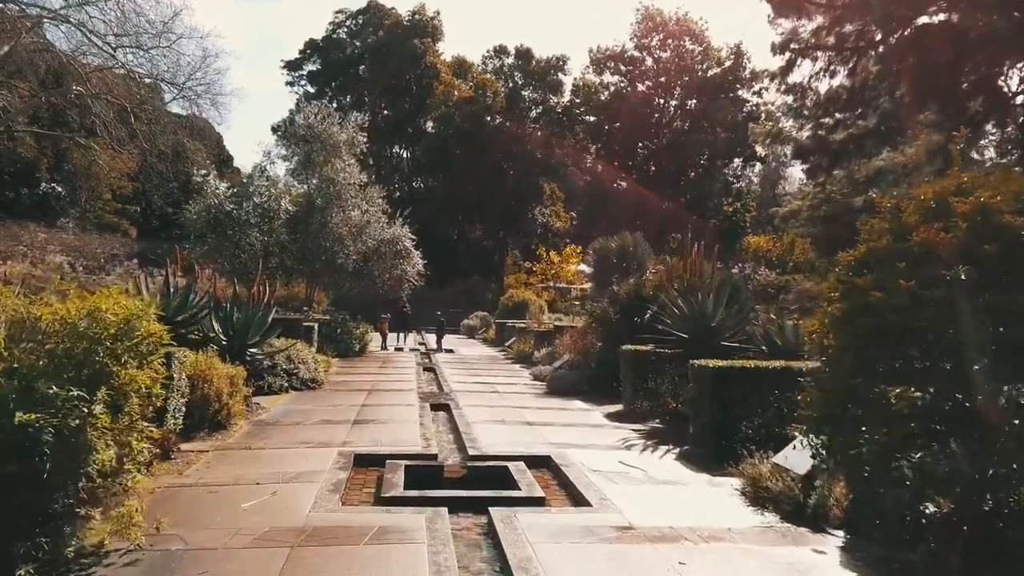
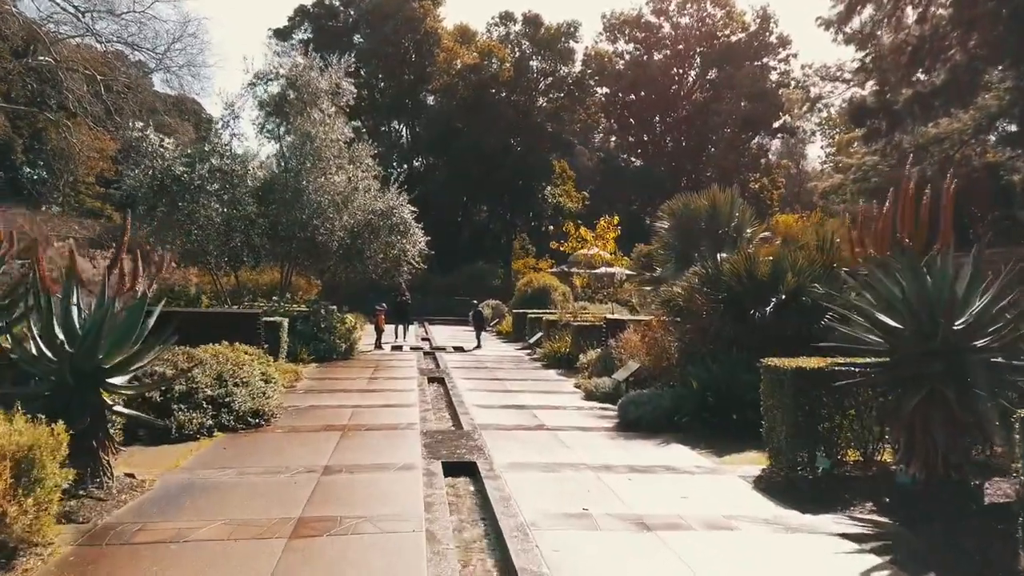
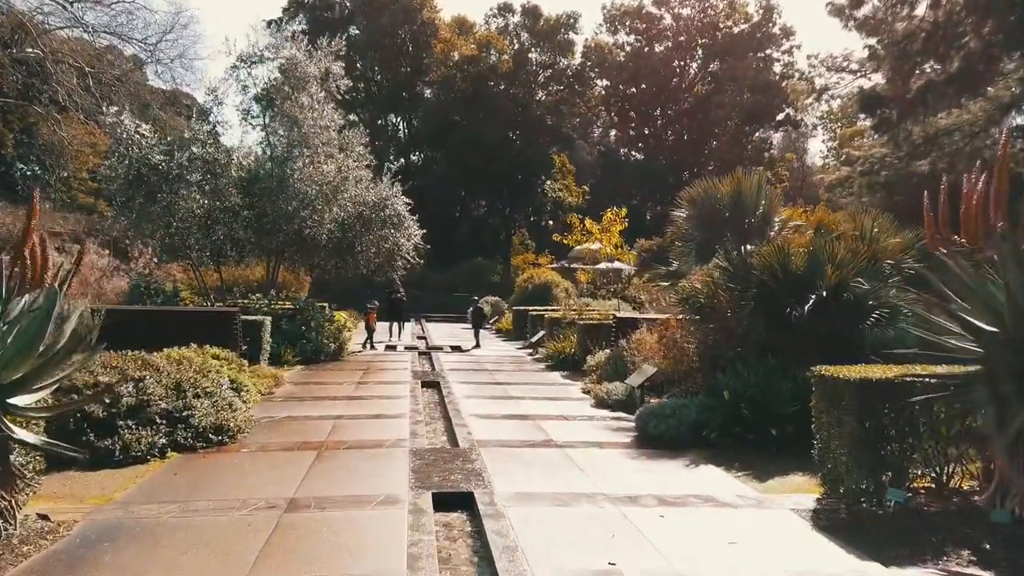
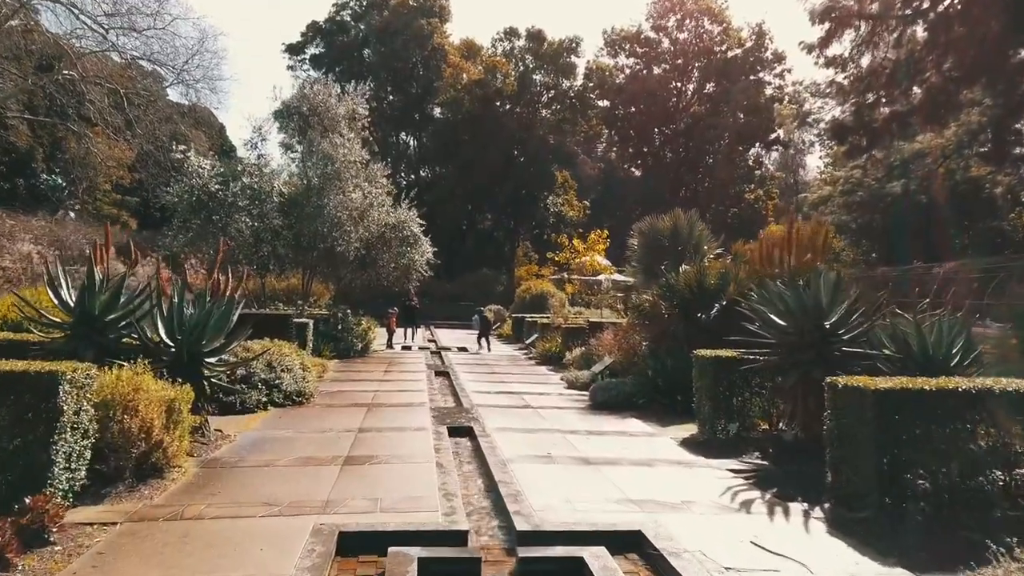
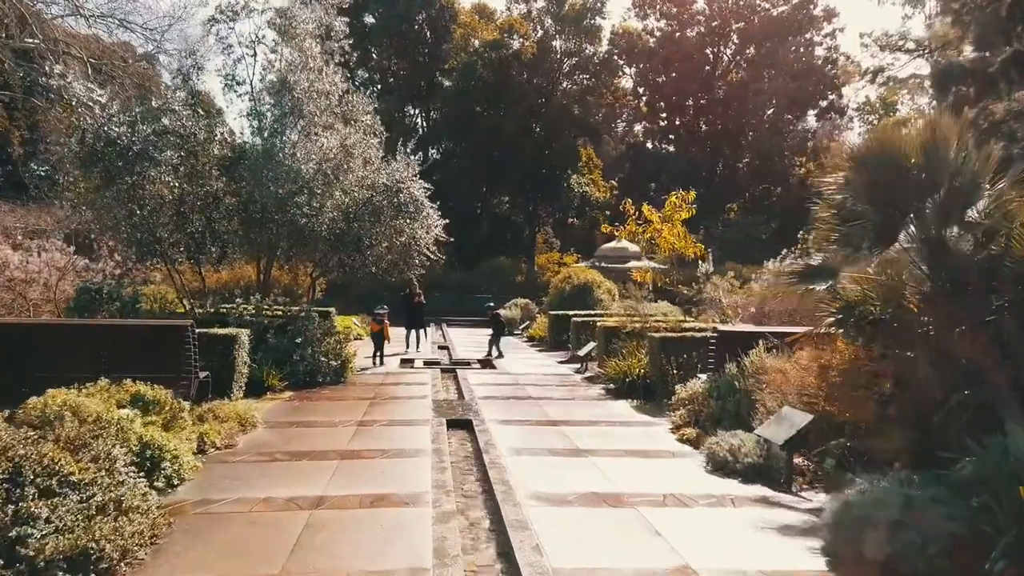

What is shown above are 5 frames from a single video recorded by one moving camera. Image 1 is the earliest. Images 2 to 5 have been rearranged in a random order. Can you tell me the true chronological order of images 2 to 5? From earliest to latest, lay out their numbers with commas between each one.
4, 2, 3, 5
